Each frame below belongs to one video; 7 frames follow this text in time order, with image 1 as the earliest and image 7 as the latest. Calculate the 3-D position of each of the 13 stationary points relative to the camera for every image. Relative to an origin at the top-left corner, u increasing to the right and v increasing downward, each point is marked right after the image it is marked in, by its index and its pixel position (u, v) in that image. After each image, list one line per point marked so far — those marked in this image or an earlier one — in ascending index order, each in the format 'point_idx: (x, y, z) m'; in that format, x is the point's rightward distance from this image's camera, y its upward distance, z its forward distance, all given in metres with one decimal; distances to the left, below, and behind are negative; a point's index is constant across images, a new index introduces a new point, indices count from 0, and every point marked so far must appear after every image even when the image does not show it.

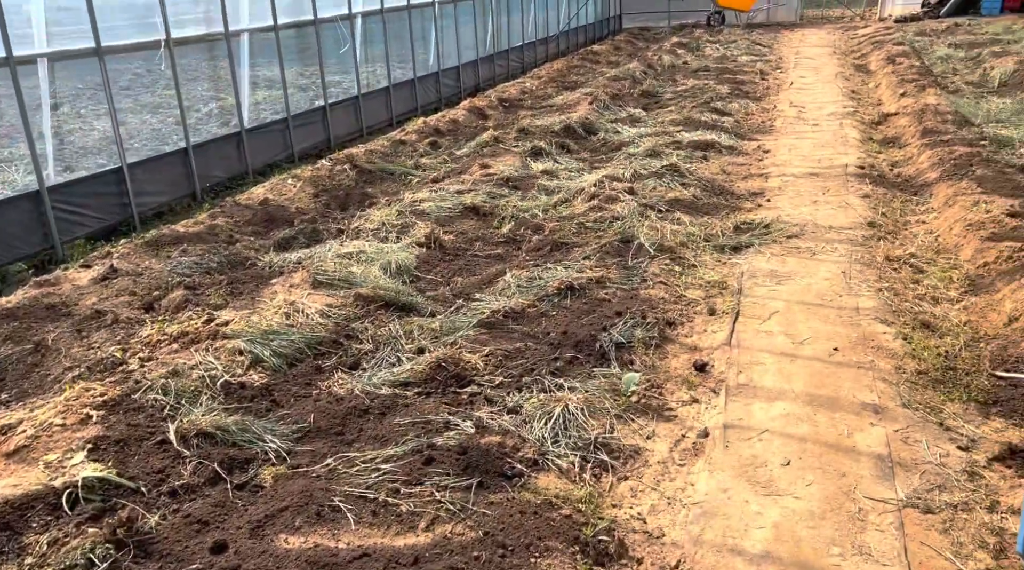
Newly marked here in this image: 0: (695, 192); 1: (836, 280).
0: (+1.5, +0.7, +7.6) m
1: (+2.0, 0.0, +5.8) m
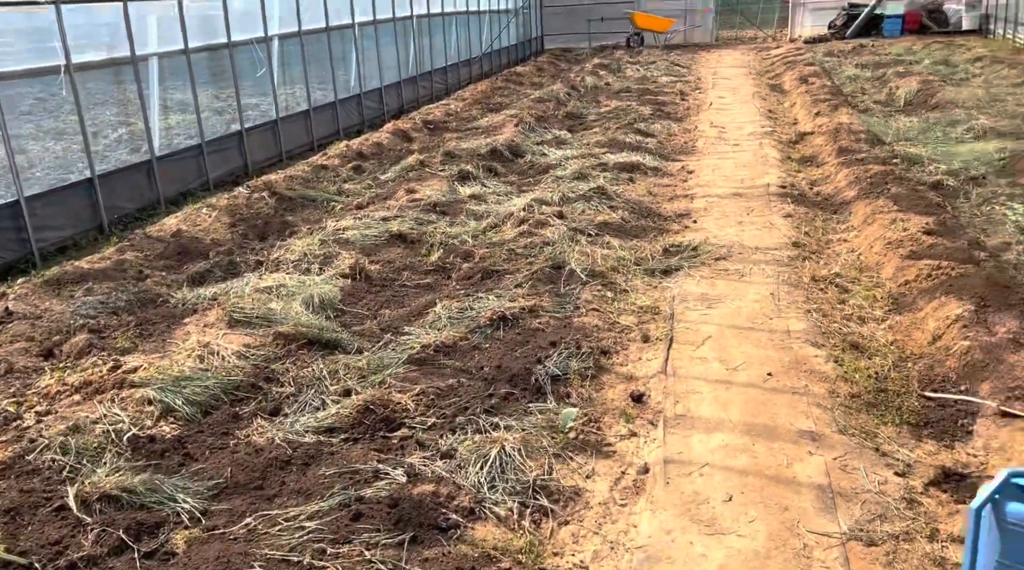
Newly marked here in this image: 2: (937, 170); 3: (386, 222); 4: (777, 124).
0: (+0.9, +0.6, +7.5) m
1: (+1.5, -0.1, +5.7) m
2: (+4.0, +1.1, +9.2) m
3: (-0.9, +0.4, +6.7) m
4: (+3.3, +2.0, +12.0) m
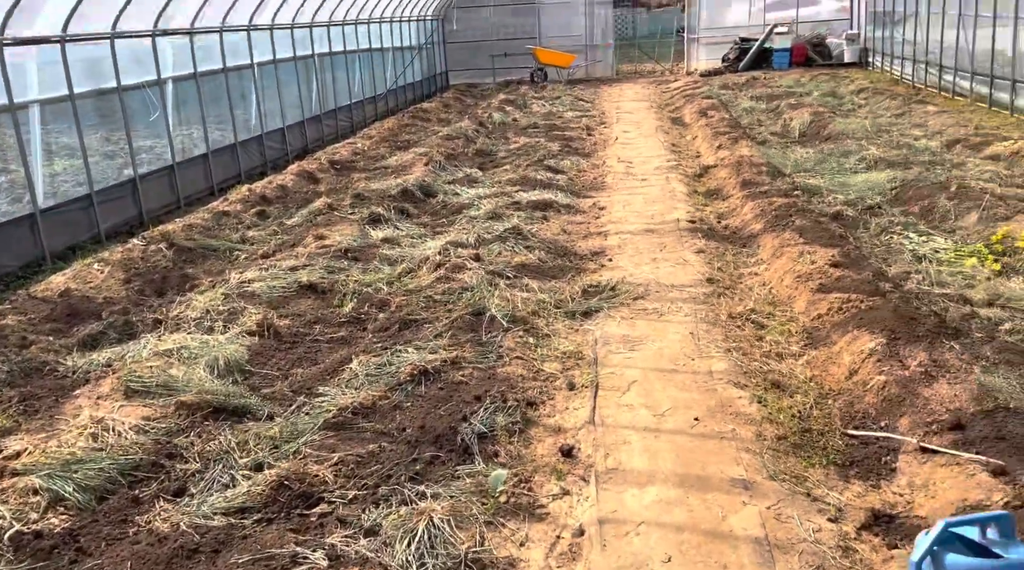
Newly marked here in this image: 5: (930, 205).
0: (+0.2, +0.2, +7.4) m
1: (+1.0, -0.3, +5.7) m
2: (+3.2, +0.8, +9.4) m
3: (-1.5, +0.1, +6.4) m
4: (+2.2, +1.6, +12.2) m
5: (+3.9, +0.8, +8.9) m
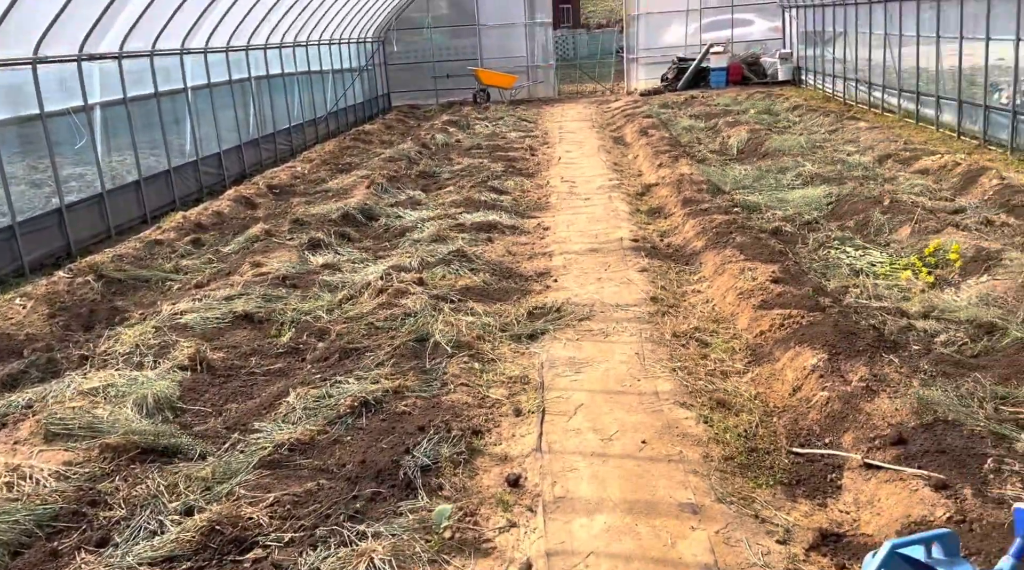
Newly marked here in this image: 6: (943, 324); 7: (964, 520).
0: (-0.2, +0.1, +7.3) m
1: (+0.7, -0.5, +5.6) m
2: (+2.6, +0.7, +9.4) m
3: (-1.8, -0.1, +6.2) m
4: (+1.4, +1.4, +12.2) m
5: (+3.3, +0.6, +9.1) m
6: (+2.8, -0.2, +6.3) m
7: (+1.9, -1.0, +4.0) m
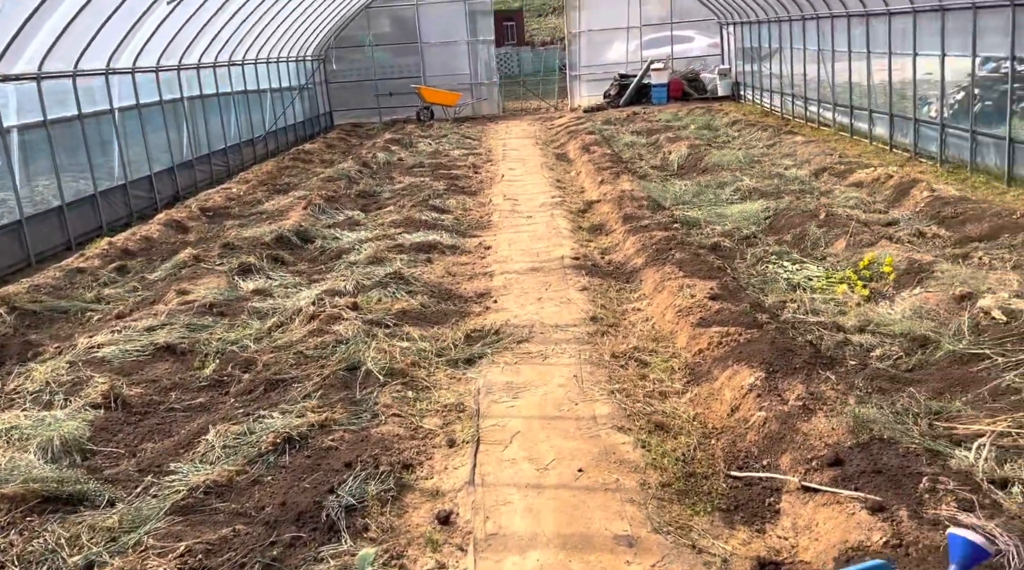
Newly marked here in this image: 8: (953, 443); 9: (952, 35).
0: (-0.7, -0.1, +7.2) m
1: (+0.3, -0.6, +5.5) m
2: (+2.0, +0.5, +9.5) m
3: (-2.2, -0.3, +6.0) m
4: (+0.7, +1.2, +12.2) m
5: (+2.7, +0.5, +9.1) m
6: (+2.4, -0.3, +6.3) m
7: (+1.6, -1.1, +3.9) m
8: (+2.1, -0.8, +4.7) m
9: (+5.5, +3.1, +11.9) m
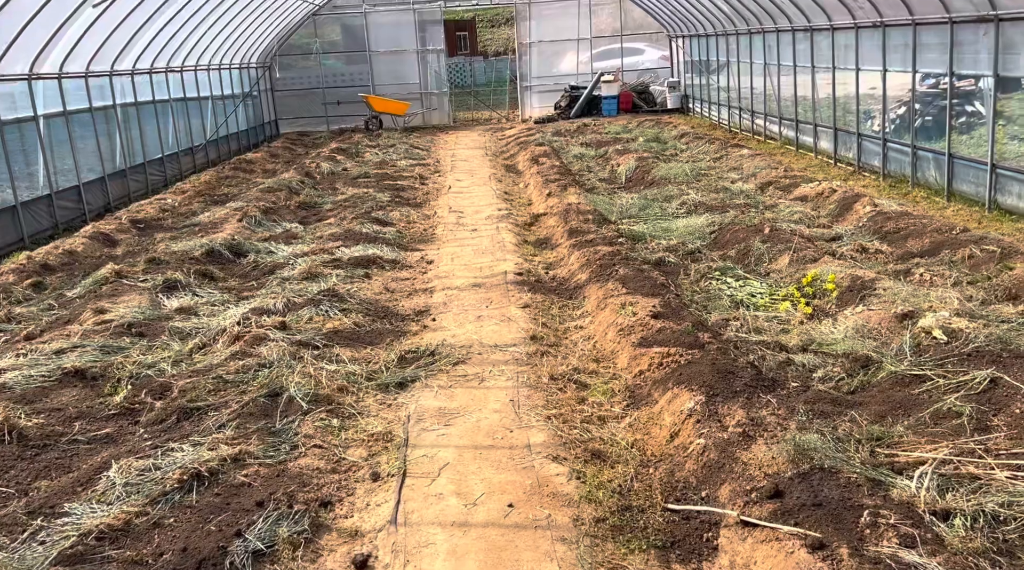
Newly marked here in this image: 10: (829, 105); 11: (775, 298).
0: (-1.1, -0.2, +6.9) m
1: (0.0, -0.7, +5.3) m
2: (+1.4, +0.4, +9.3) m
3: (-2.6, -0.4, +5.7) m
4: (0.0, +1.0, +12.0) m
5: (+2.2, +0.3, +9.0) m
6: (+2.0, -0.5, +6.2) m
7: (+1.3, -1.2, +3.8) m
8: (+1.8, -0.9, +4.5) m
9: (+4.8, +2.9, +12.0) m
10: (+4.6, +2.6, +14.0) m
11: (+2.1, -0.1, +7.6) m
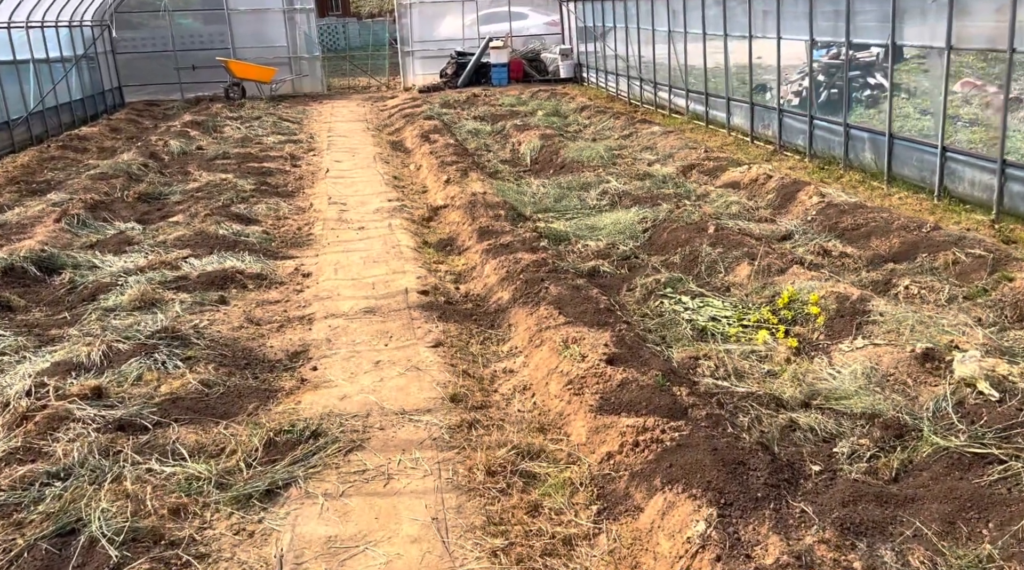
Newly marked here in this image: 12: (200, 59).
0: (-1.6, -0.5, +5.0) m
1: (-0.3, -1.0, +3.6) m
2: (+0.6, +0.3, +7.7) m
3: (-2.9, -0.7, +3.6) m
4: (-1.2, +0.9, +10.1) m
5: (+1.4, +0.2, +7.5) m
6: (+1.6, -0.7, +4.7) m
7: (+1.2, -1.5, +2.2) m
8: (+1.6, -1.1, +3.0) m
9: (+3.6, +3.0, +10.7) m
10: (+3.2, +2.7, +12.7) m
11: (+1.5, -0.3, +6.1) m
12: (-6.0, +4.3, +18.5) m
